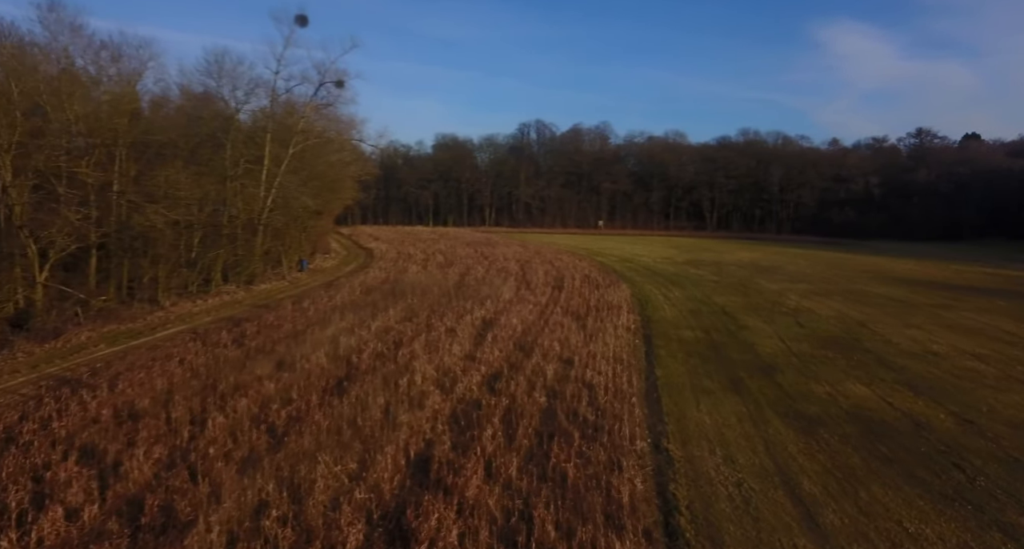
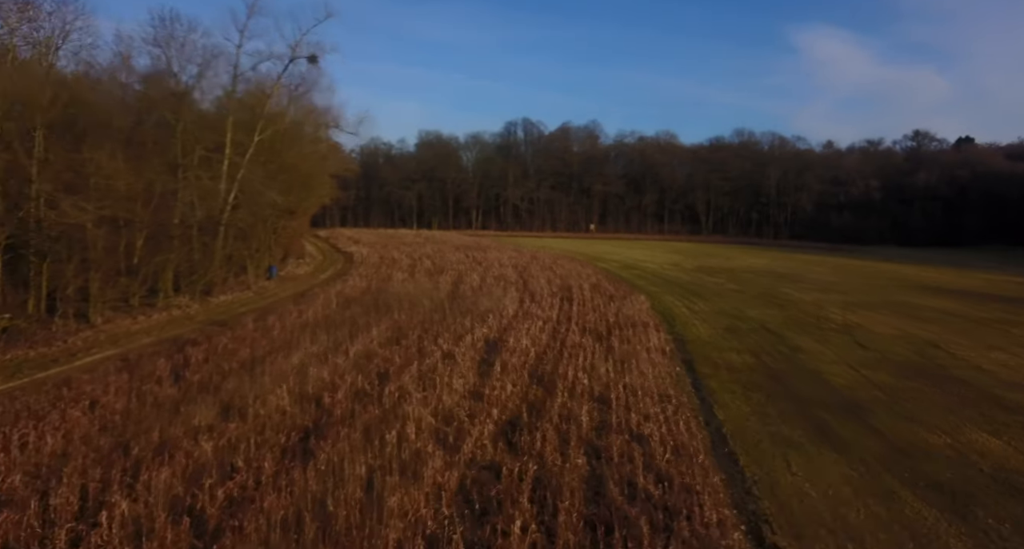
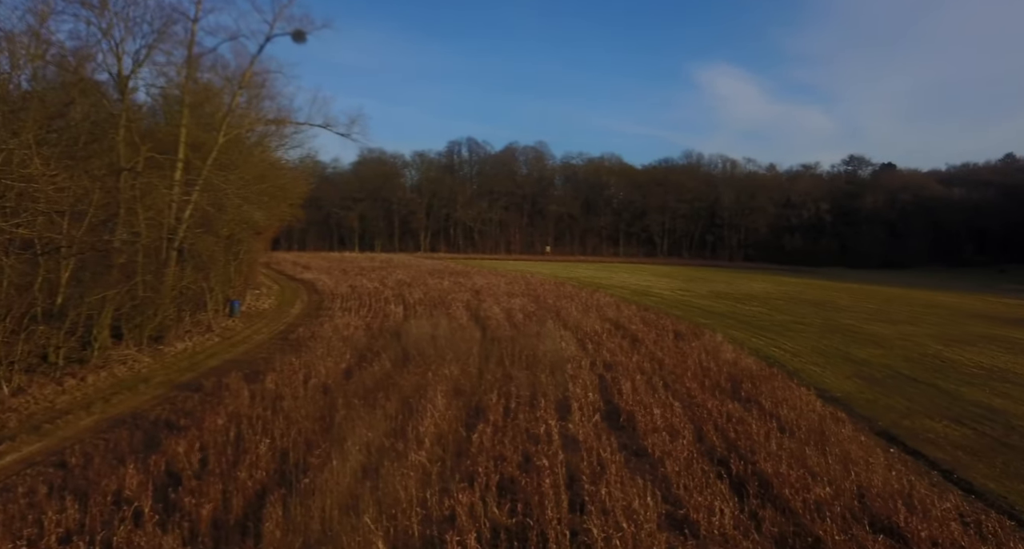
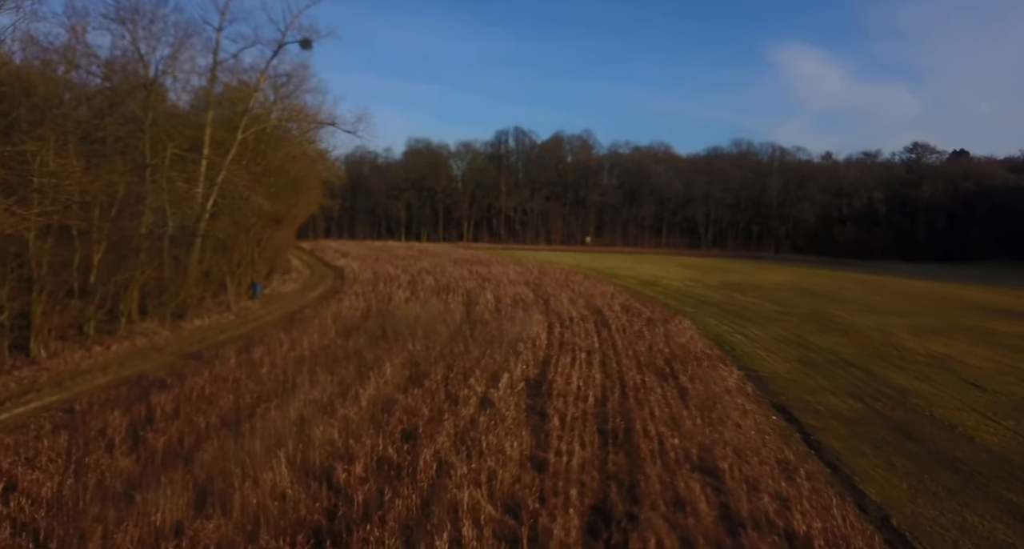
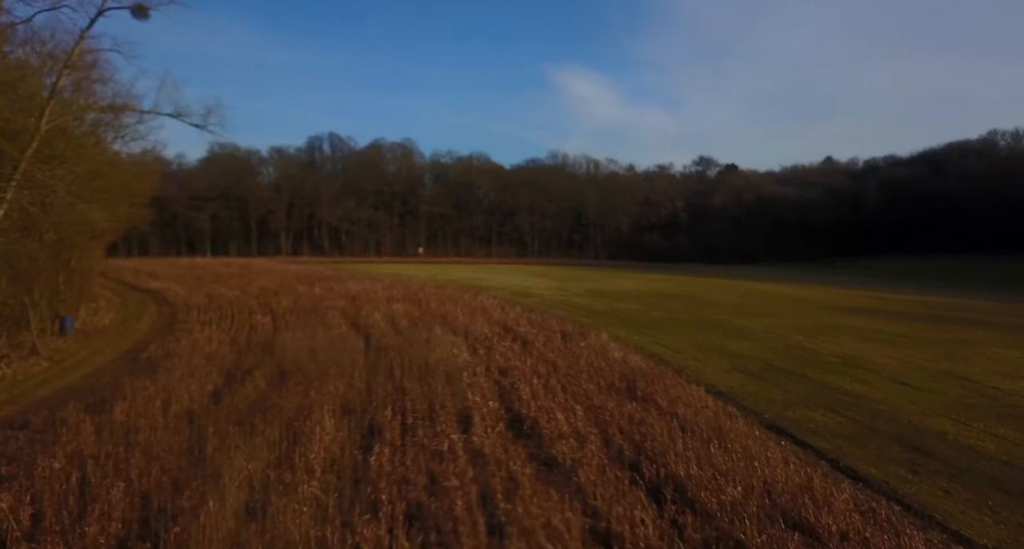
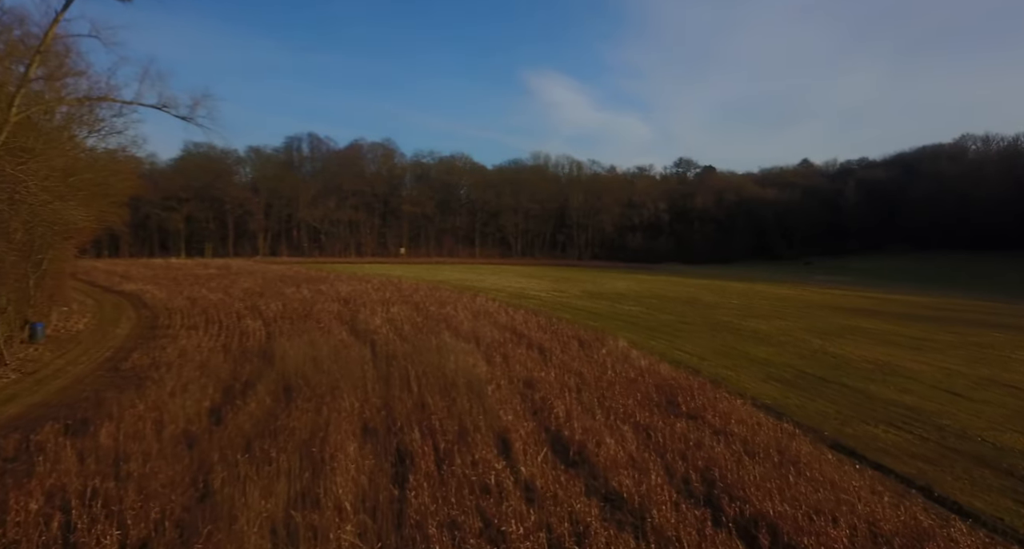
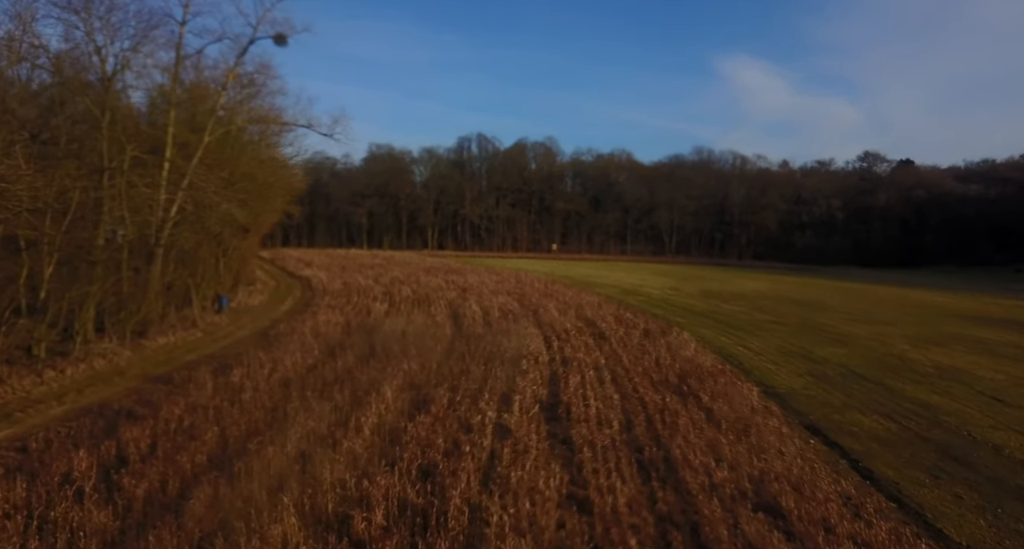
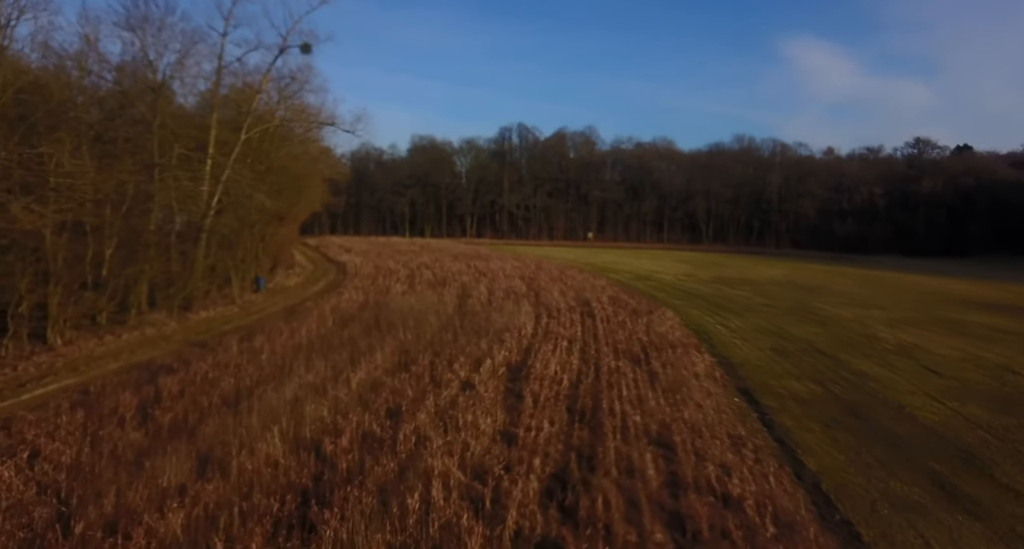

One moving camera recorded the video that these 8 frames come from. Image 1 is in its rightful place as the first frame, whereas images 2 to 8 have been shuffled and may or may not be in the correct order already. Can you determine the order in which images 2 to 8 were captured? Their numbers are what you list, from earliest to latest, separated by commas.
2, 8, 4, 7, 3, 5, 6
